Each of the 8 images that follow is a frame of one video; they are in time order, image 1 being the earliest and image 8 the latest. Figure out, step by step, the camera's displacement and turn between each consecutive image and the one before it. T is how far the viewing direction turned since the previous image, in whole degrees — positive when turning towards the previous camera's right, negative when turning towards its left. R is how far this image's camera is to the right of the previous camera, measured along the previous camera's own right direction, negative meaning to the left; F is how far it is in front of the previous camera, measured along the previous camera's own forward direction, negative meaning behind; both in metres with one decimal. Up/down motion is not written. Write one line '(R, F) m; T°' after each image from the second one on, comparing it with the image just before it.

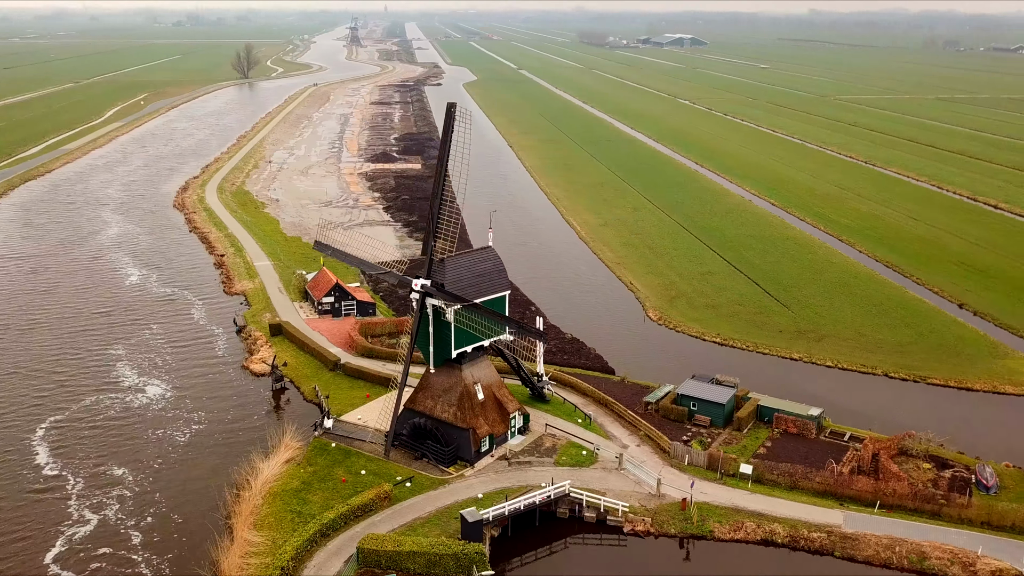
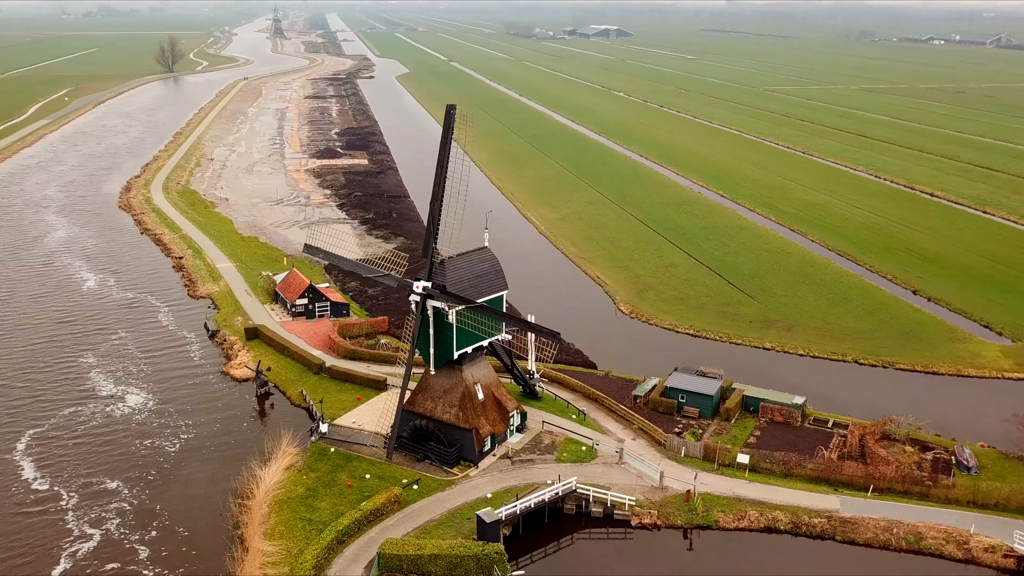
(-2.3, -0.1) m; +4°
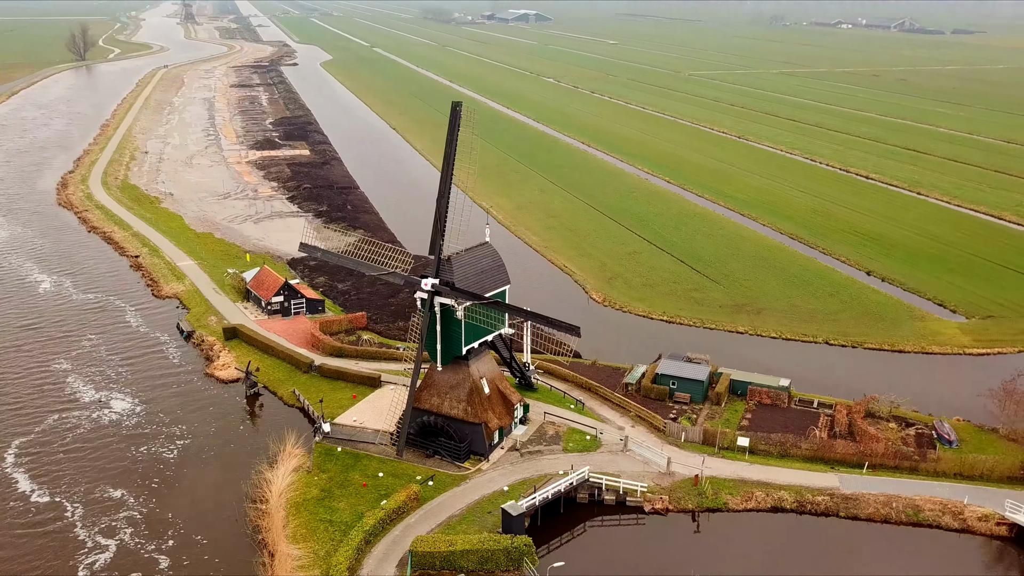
(-2.8, -0.2) m; +5°
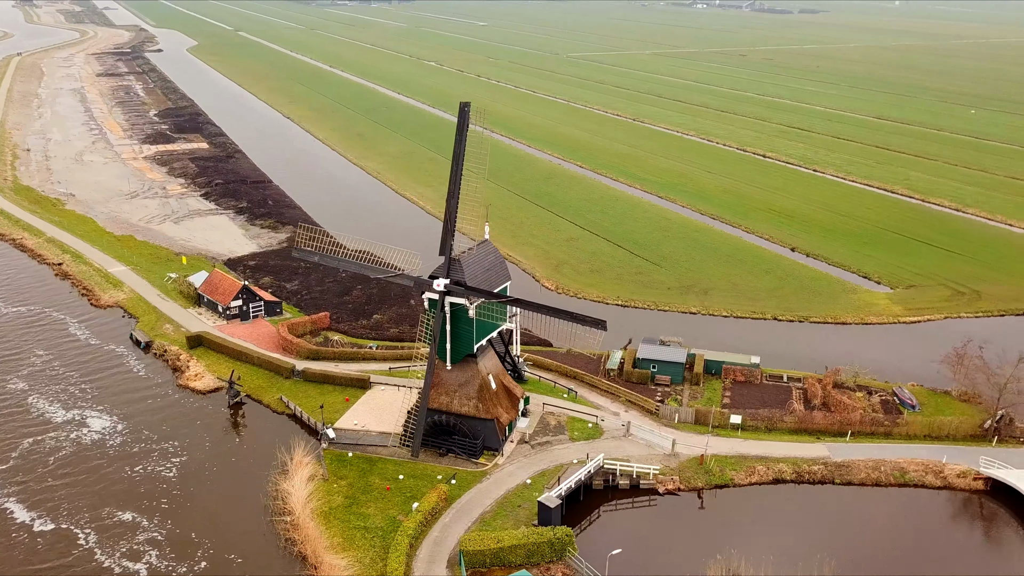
(-4.6, -0.1) m; +8°
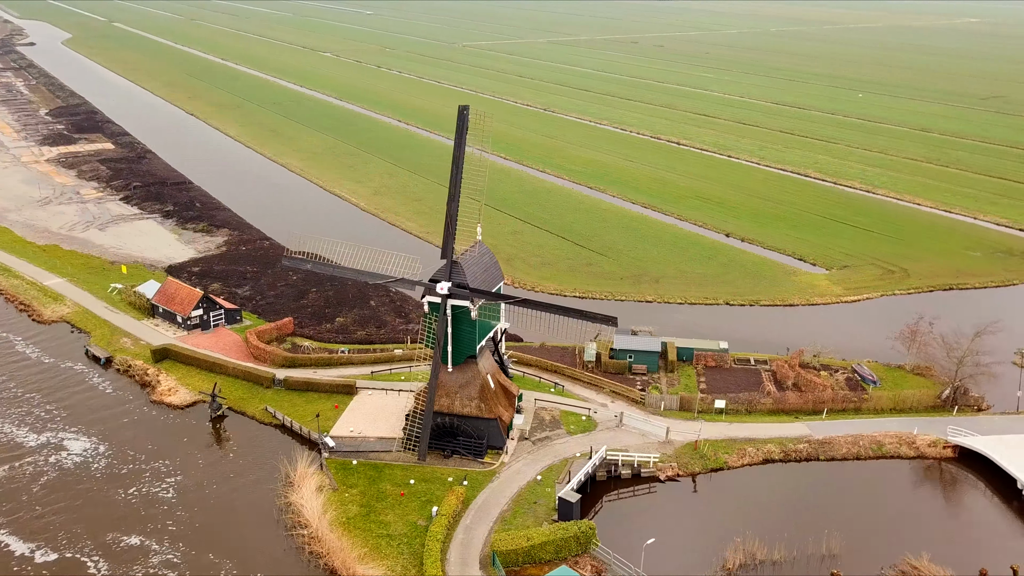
(-3.7, -0.1) m; +7°
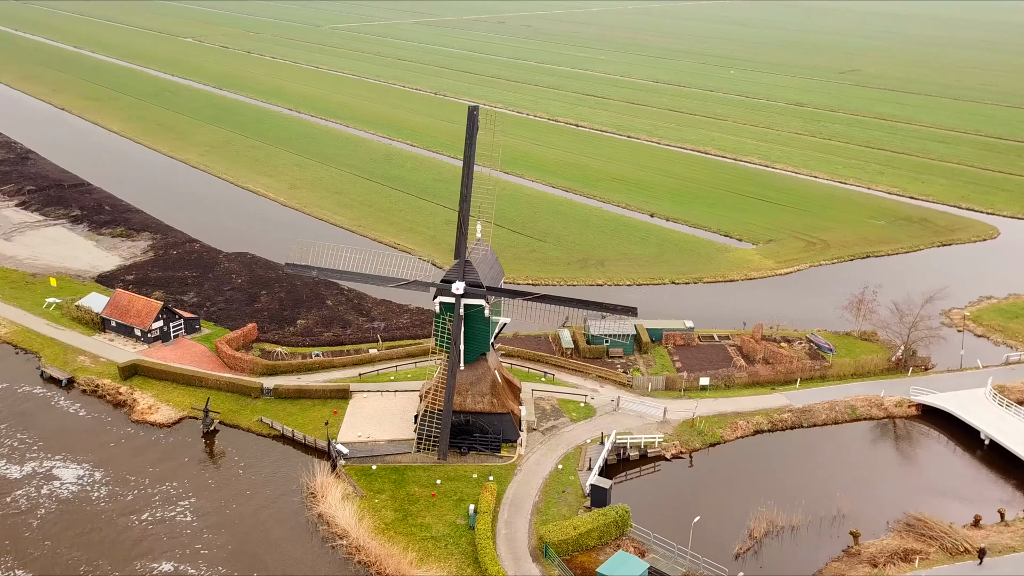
(-5.0, -0.1) m; +9°
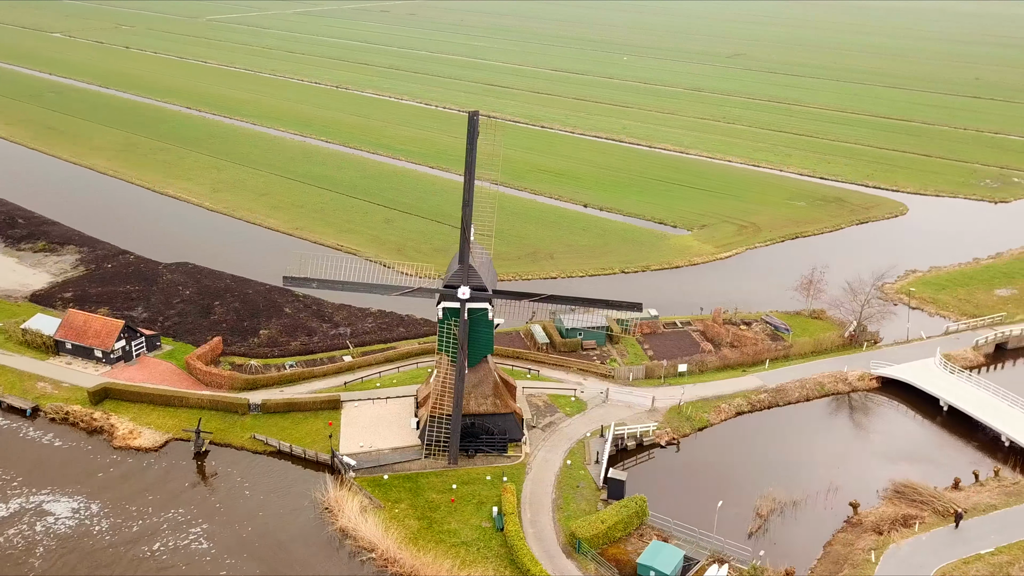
(-4.1, -0.1) m; +7°
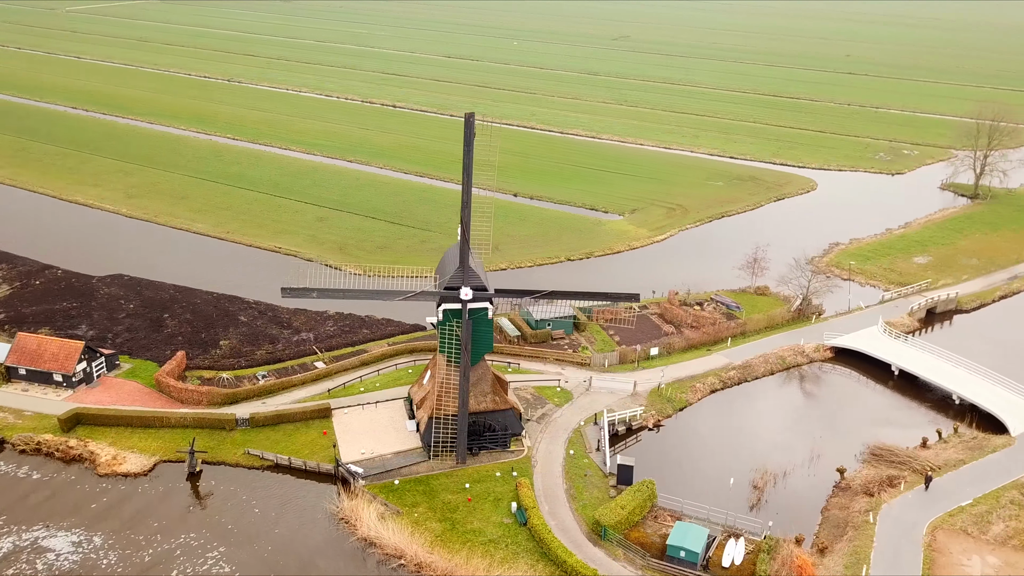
(-4.1, -0.2) m; +8°
